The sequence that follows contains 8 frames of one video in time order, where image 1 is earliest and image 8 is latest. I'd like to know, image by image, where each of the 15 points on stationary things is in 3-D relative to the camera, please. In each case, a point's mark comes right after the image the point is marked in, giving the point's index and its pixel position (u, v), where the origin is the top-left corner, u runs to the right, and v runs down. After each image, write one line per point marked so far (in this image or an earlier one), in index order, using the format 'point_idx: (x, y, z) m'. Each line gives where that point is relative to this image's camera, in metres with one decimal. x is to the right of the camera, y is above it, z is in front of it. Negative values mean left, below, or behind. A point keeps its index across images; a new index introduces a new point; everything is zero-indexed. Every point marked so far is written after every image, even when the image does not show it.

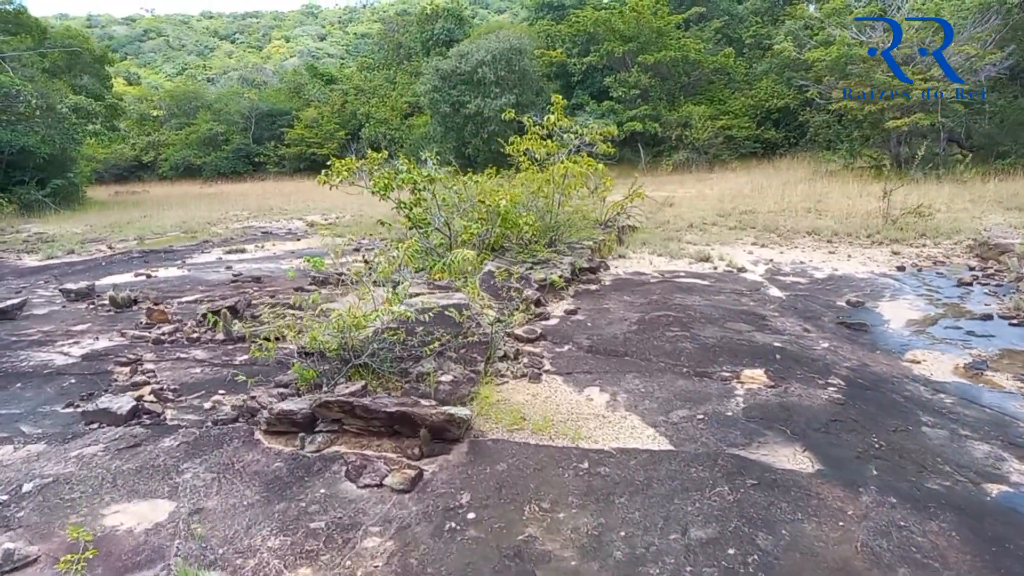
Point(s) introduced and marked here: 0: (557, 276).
0: (+0.4, +0.1, +6.5) m
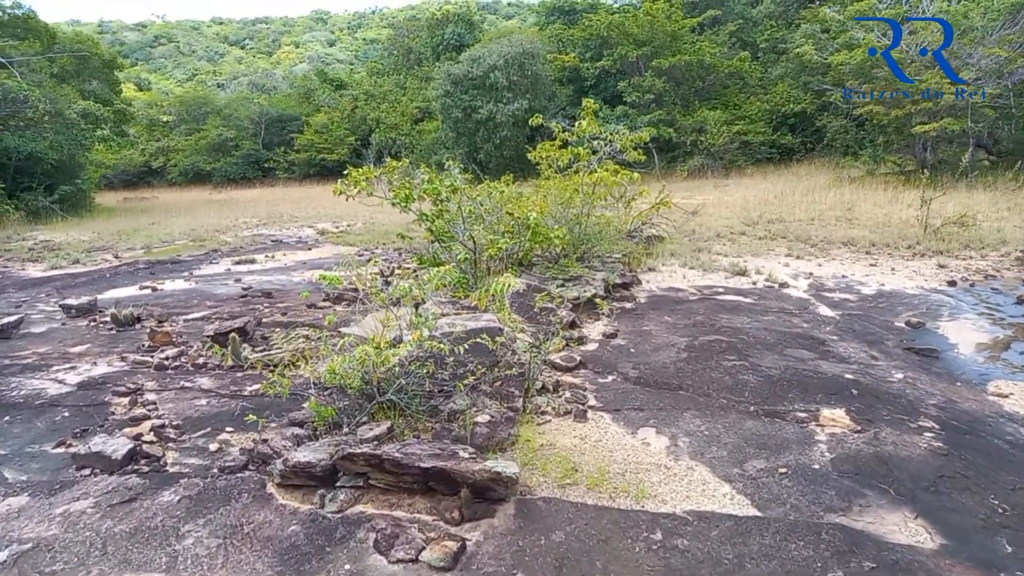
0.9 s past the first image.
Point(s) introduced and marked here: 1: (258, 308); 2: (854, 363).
0: (+0.6, -0.1, +6.0) m
1: (-2.6, -0.2, +7.5) m
2: (+2.1, -0.5, +4.6) m
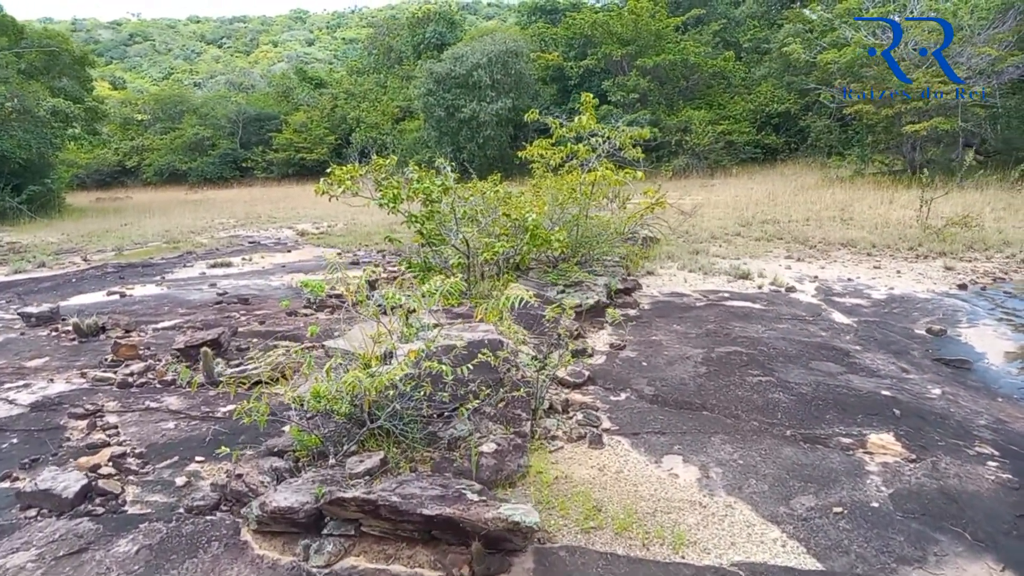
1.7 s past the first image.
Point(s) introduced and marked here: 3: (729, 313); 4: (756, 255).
0: (+0.6, -0.1, +5.6) m
1: (-2.6, -0.3, +7.0) m
2: (+2.2, -0.5, +4.3) m
3: (+1.7, -0.2, +5.8) m
4: (+3.1, +0.4, +9.5) m
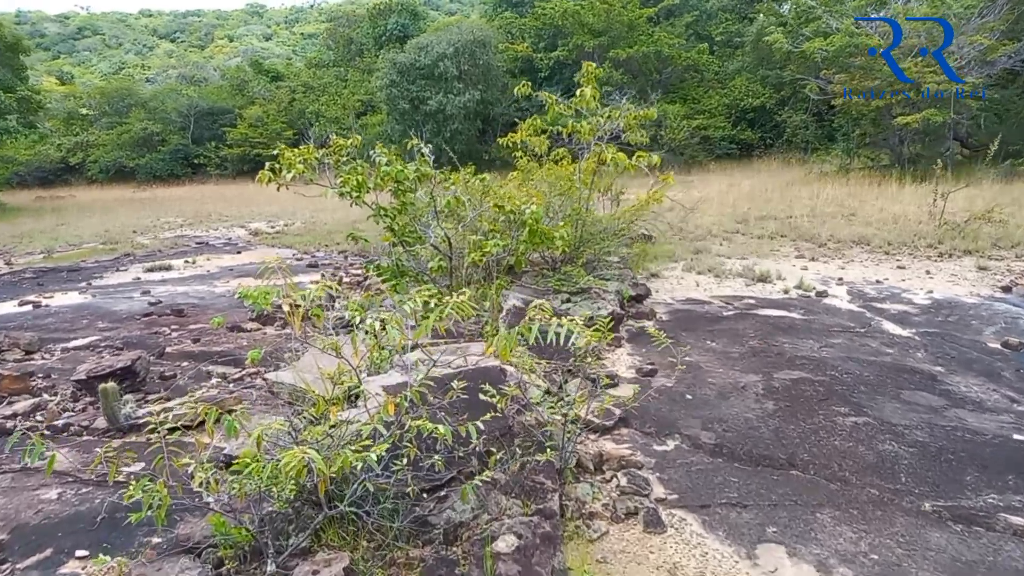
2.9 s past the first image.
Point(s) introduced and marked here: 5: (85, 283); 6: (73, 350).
0: (+0.6, -0.2, +4.6) m
1: (-2.7, -0.3, +5.8) m
2: (+2.2, -0.6, +3.3) m
3: (+1.6, -0.2, +4.8) m
4: (+2.9, +0.4, +8.6) m
5: (-5.1, +0.1, +8.9) m
6: (-3.2, -0.5, +5.4) m
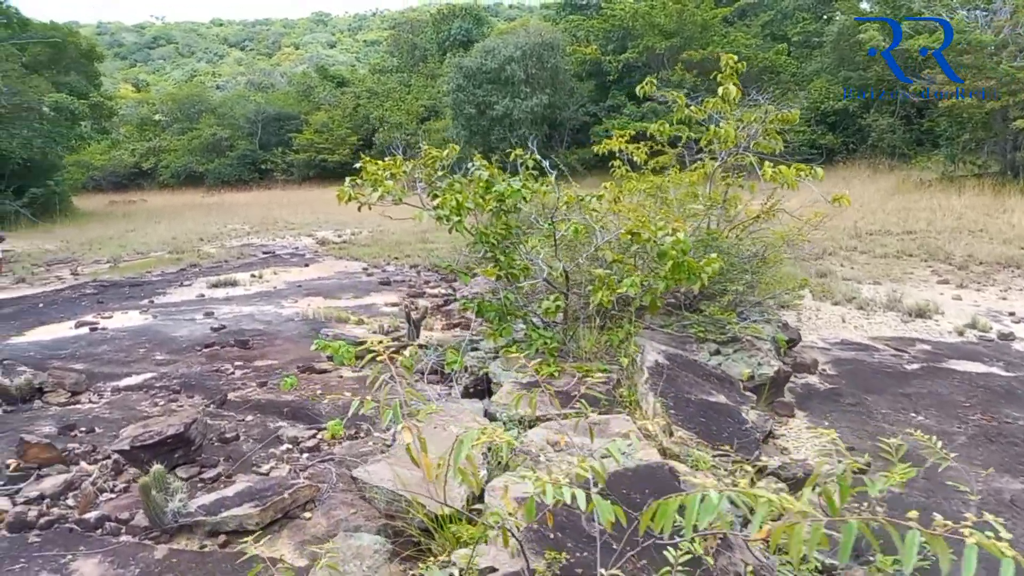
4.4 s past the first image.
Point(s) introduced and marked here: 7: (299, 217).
0: (+1.3, -0.4, +3.6) m
1: (-1.9, -0.6, +5.0) m
2: (+2.8, -0.8, +2.2) m
3: (+2.3, -0.5, +3.7) m
4: (+3.9, +0.1, +7.4) m
5: (-4.1, -0.1, +8.3) m
6: (-2.5, -0.7, +4.7) m
7: (-5.7, +1.9, +19.9) m
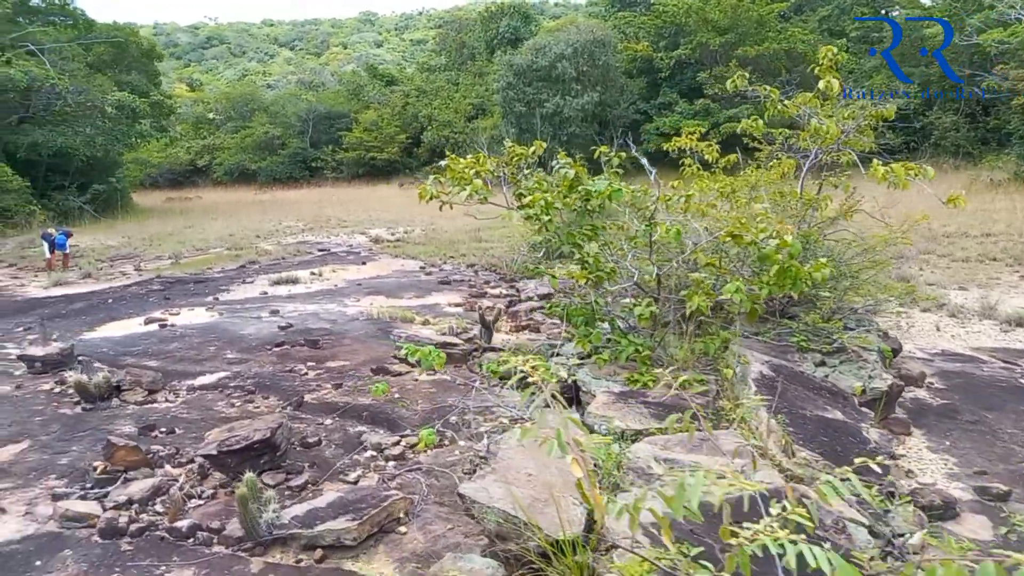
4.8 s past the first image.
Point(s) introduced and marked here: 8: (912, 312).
0: (+1.7, -0.4, +3.3) m
1: (-1.4, -0.5, +5.0) m
2: (+3.1, -0.9, +1.9) m
3: (+2.8, -0.5, +3.4) m
4: (+4.5, 0.0, +7.0) m
5: (-3.4, -0.1, +8.3) m
6: (-2.0, -0.7, +4.7) m
7: (-4.4, +2.0, +20.0) m
8: (+3.1, -0.2, +5.8) m
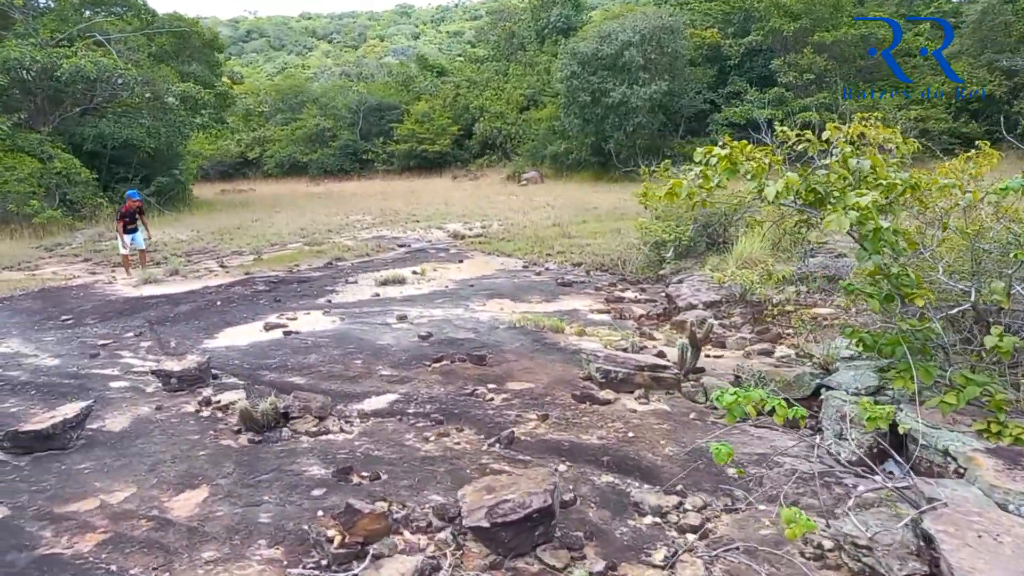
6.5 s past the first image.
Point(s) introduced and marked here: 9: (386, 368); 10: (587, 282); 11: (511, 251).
0: (+2.8, -0.5, +2.5) m
1: (-0.2, -0.6, +4.3) m
2: (+4.2, -1.0, +1.0) m
3: (+3.9, -0.7, +2.6) m
4: (+5.8, -0.1, +6.0) m
5: (-2.0, -0.1, +7.7) m
6: (-0.7, -0.7, +4.0) m
7: (-2.4, +2.1, +19.4) m
8: (+4.4, -0.3, +4.9) m
9: (-0.9, -0.5, +5.0) m
10: (+1.0, +0.1, +8.4) m
11: (0.0, +0.6, +11.7) m
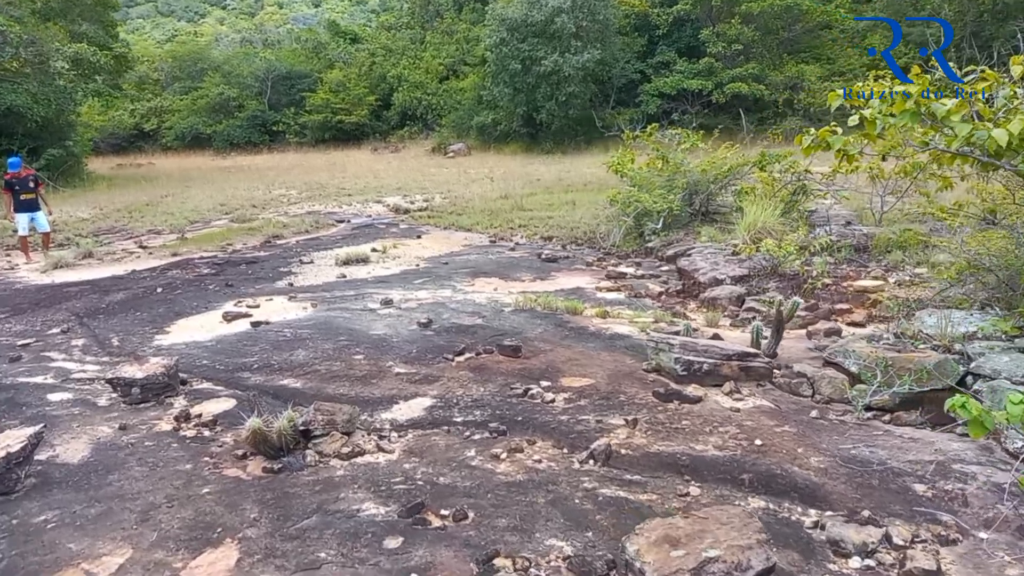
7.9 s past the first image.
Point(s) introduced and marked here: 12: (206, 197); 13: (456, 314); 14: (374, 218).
0: (+3.3, -0.4, +2.2) m
1: (+0.1, -0.5, +3.6) m
2: (+4.9, -0.9, +0.9) m
3: (+4.4, -0.5, +2.3) m
4: (+5.9, +0.2, +6.0) m
5: (-2.1, 0.0, +6.8) m
6: (-0.4, -0.6, +3.3) m
7: (-4.0, +2.6, +18.2) m
8: (+4.5, 0.0, +4.7) m
9: (-0.6, -0.4, +4.2) m
10: (+0.8, +0.3, +7.8) m
11: (-0.6, +0.9, +10.9) m
12: (-6.5, +2.0, +16.0) m
13: (-0.4, -0.2, +5.4) m
14: (-2.2, +1.2, +12.5) m
